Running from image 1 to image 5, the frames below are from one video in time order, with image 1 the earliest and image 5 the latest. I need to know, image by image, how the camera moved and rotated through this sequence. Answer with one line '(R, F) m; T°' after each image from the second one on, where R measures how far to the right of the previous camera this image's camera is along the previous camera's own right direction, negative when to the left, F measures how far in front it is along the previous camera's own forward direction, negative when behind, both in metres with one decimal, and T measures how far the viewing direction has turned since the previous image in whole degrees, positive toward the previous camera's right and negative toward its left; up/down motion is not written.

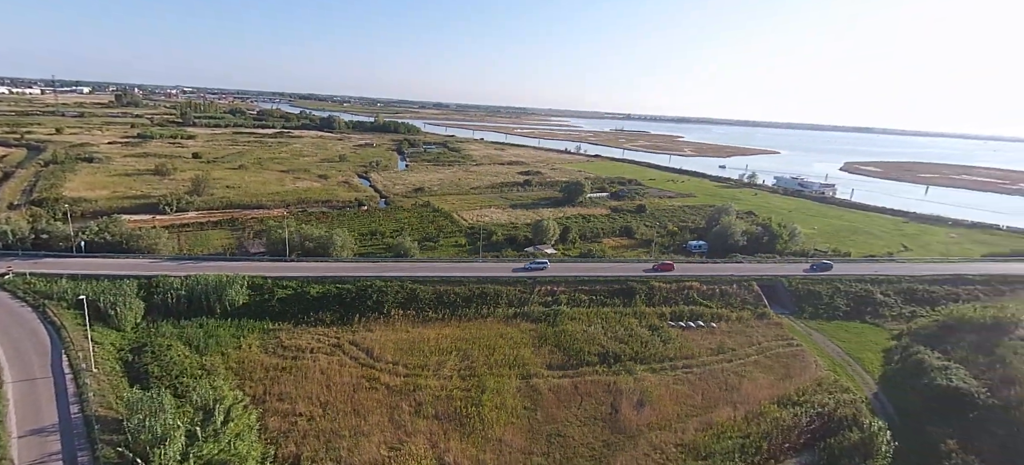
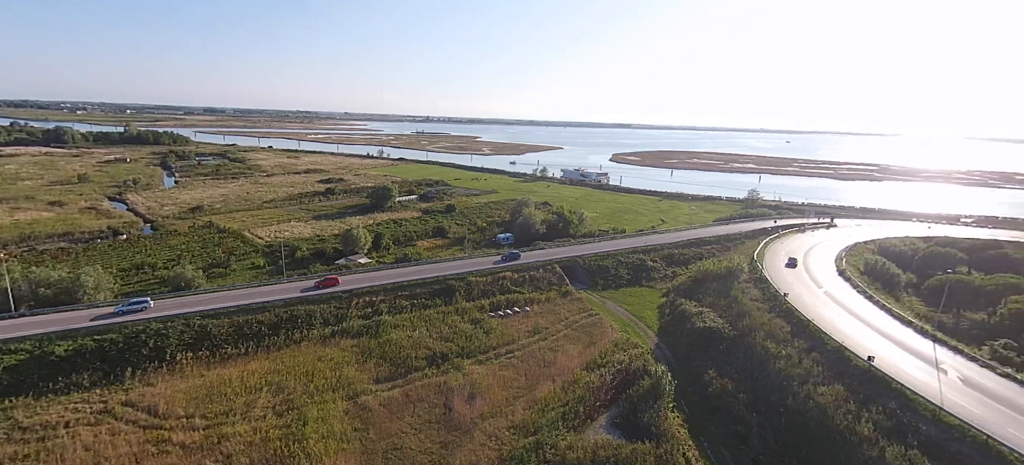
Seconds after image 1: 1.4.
(+2.0, -0.2) m; +19°
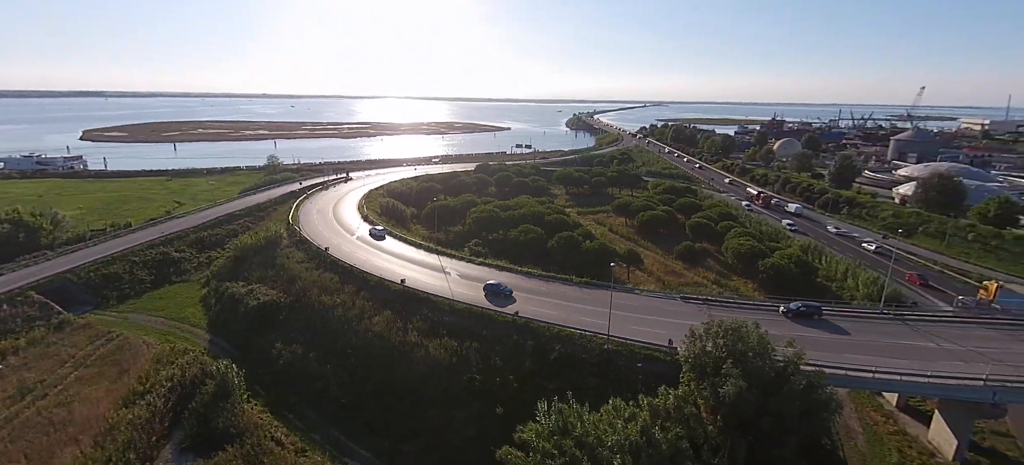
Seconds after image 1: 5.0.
(+4.4, -1.7) m; +43°
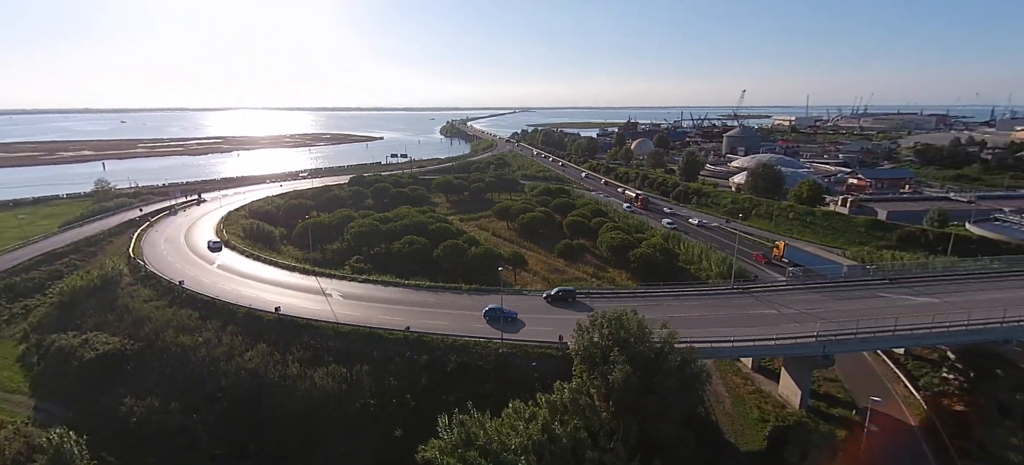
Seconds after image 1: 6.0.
(+1.3, +0.1) m; +11°
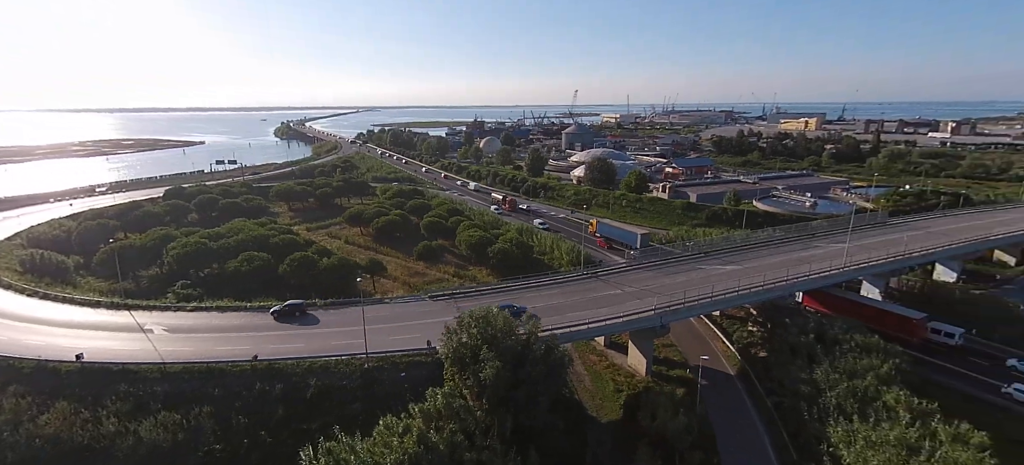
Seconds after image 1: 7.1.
(+1.3, -0.1) m; +14°
